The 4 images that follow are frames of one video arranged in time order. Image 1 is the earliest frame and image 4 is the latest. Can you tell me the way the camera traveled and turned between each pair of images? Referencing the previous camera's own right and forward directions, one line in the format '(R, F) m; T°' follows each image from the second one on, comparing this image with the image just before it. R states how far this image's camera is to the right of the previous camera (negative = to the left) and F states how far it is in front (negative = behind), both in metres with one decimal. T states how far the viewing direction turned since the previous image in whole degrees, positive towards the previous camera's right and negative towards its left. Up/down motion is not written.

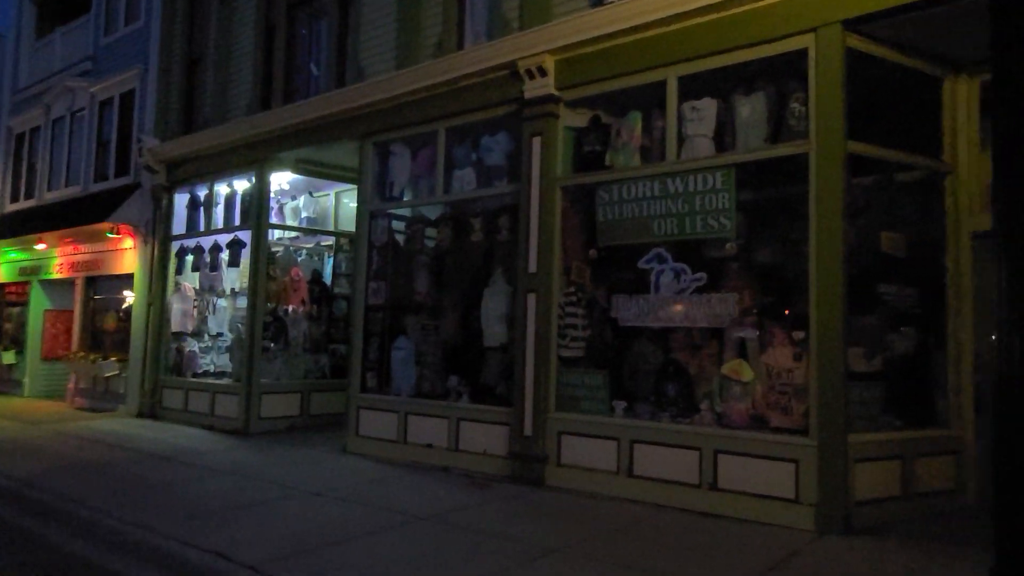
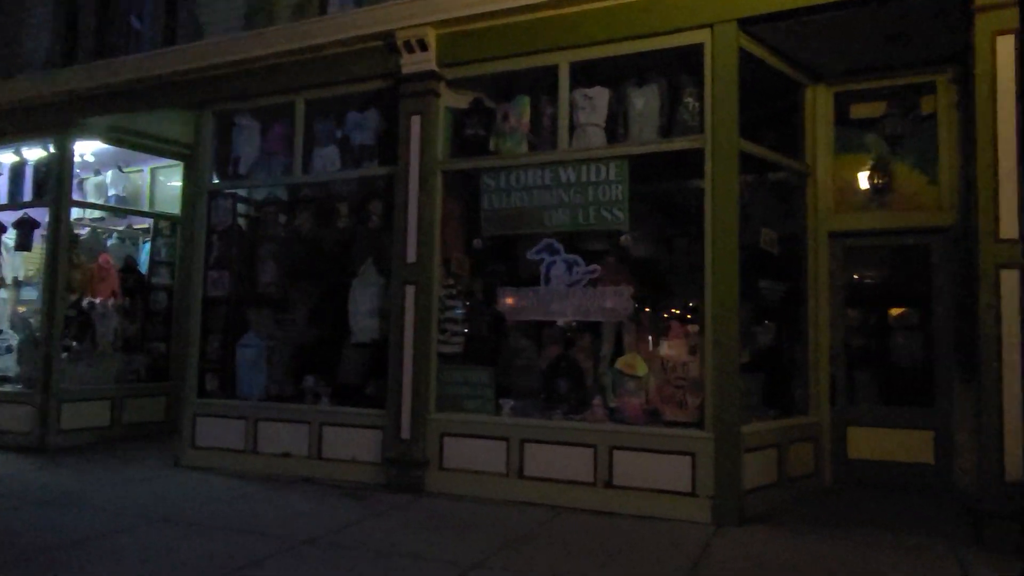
(-0.8, +0.7) m; +15°
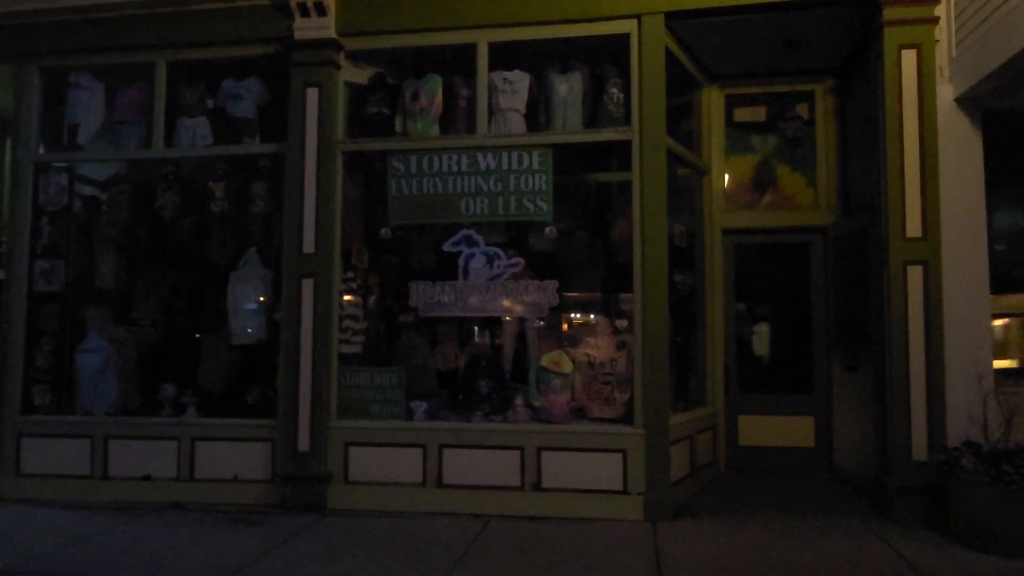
(-1.1, +0.6) m; +15°
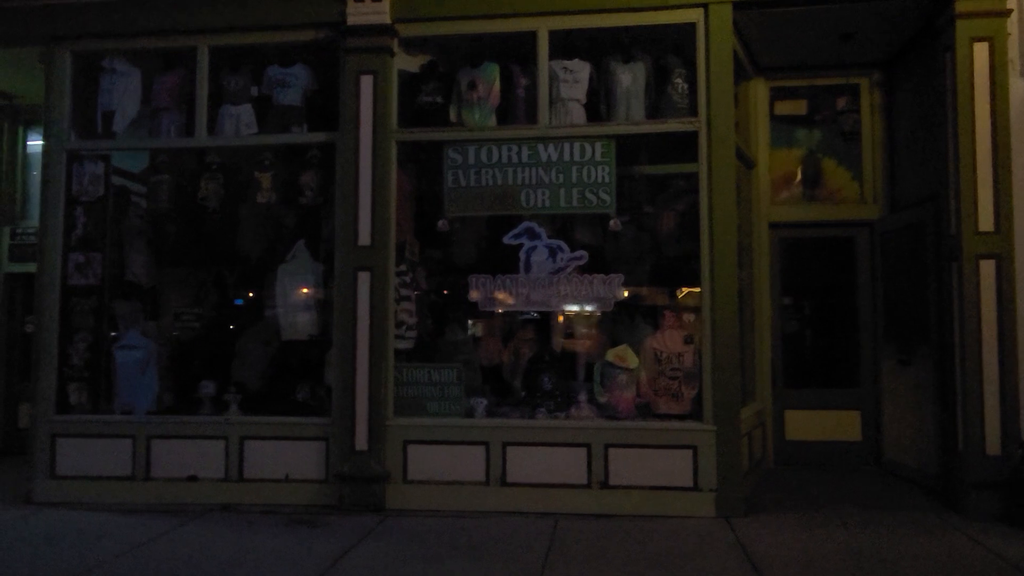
(-0.9, +0.2) m; +2°
